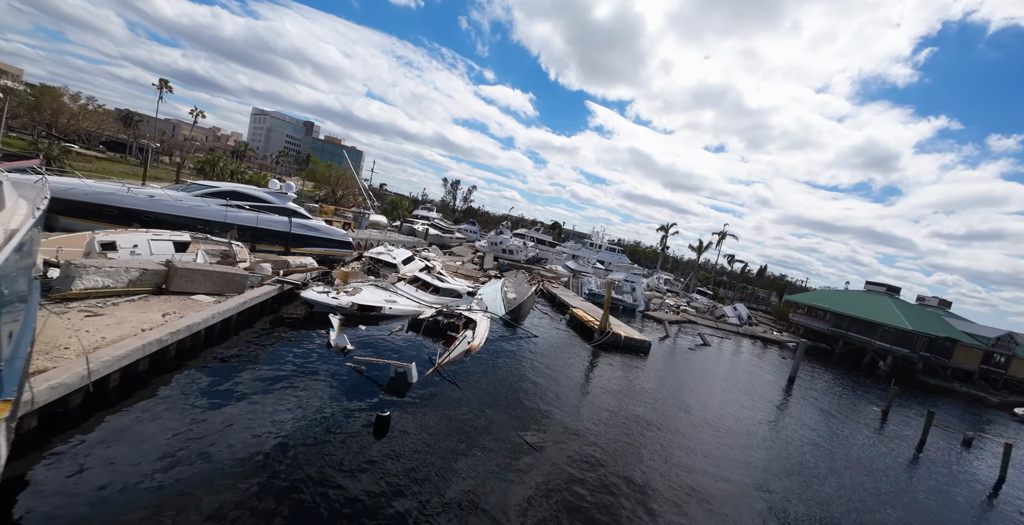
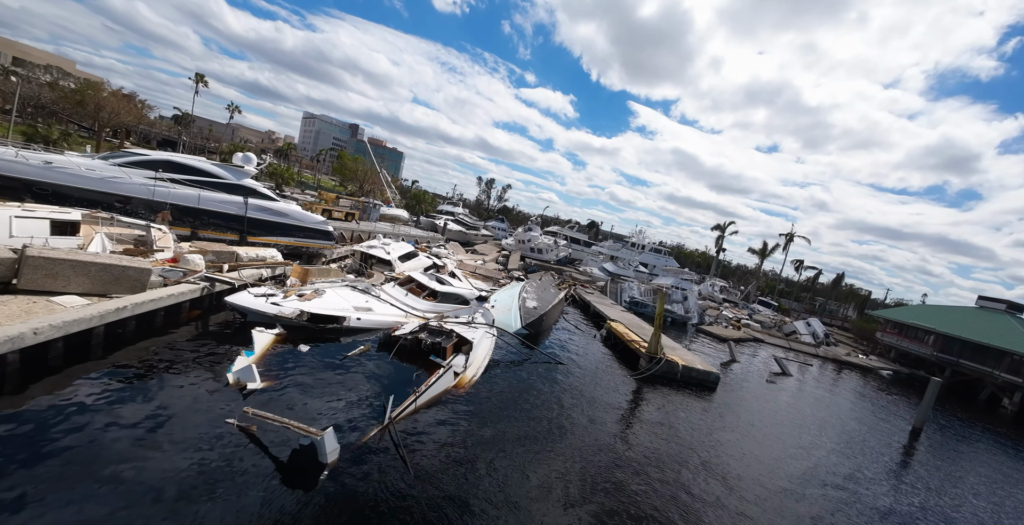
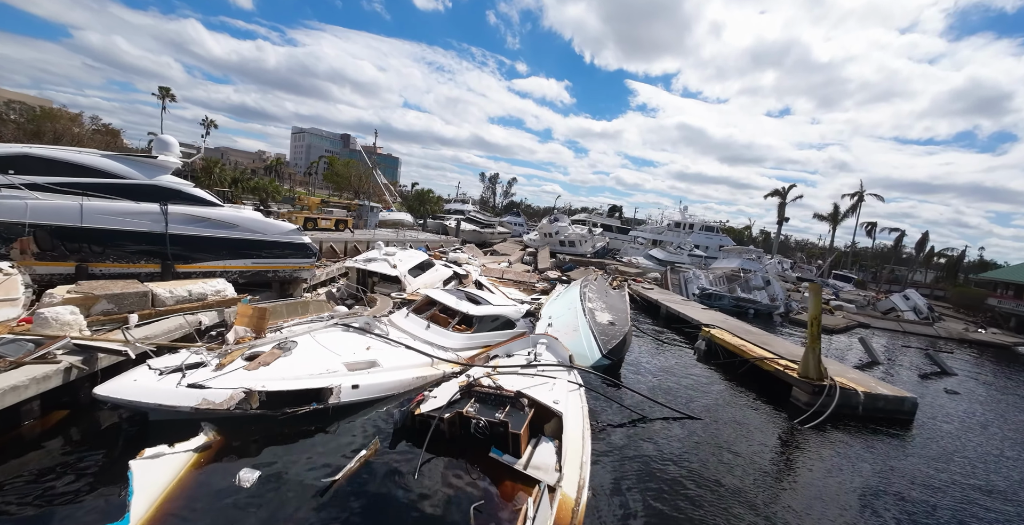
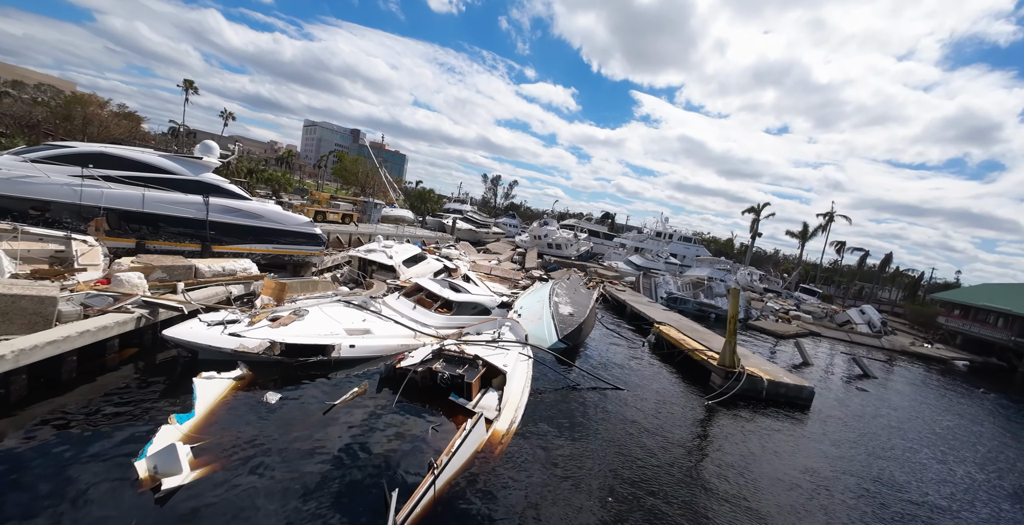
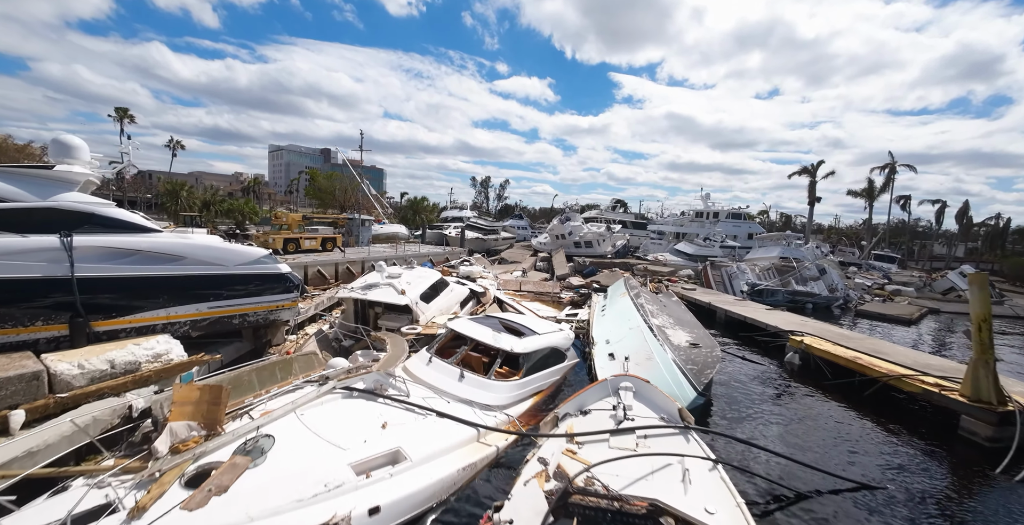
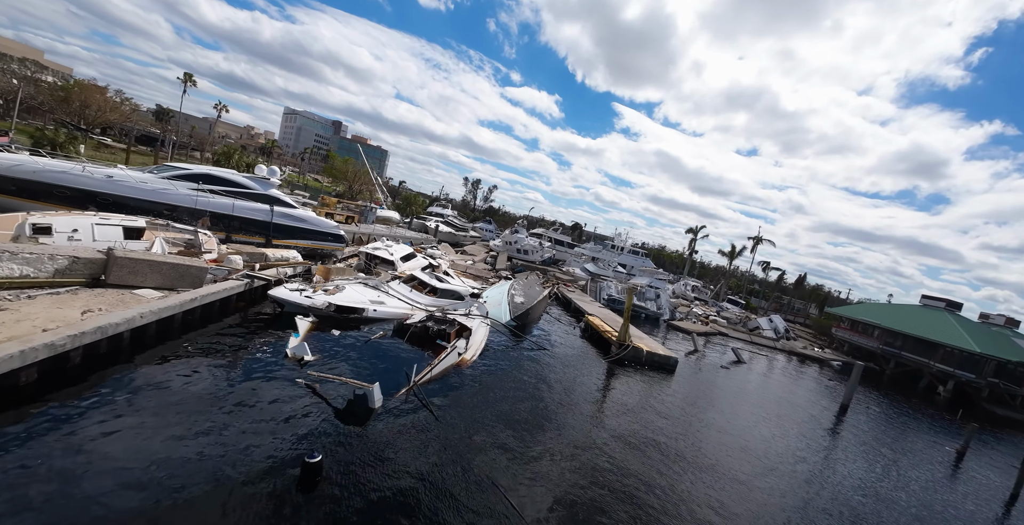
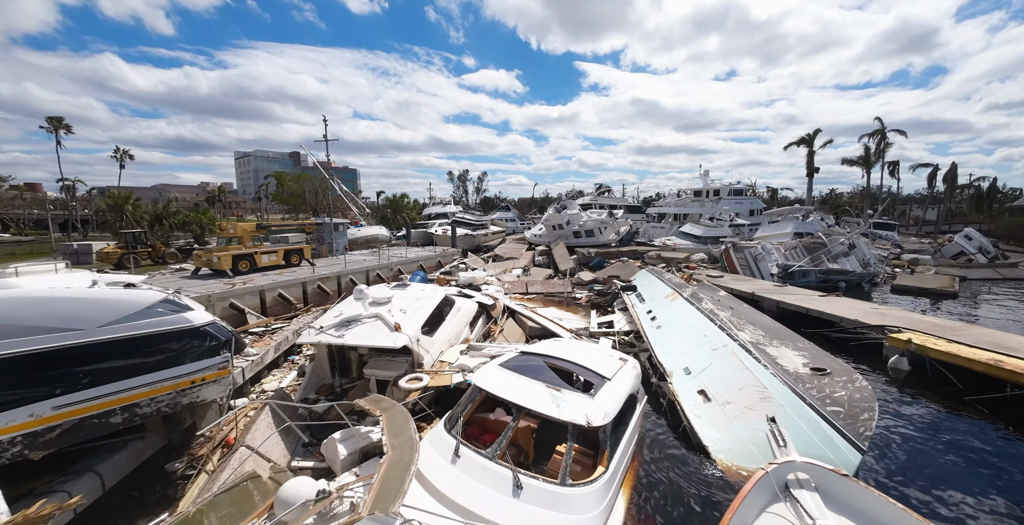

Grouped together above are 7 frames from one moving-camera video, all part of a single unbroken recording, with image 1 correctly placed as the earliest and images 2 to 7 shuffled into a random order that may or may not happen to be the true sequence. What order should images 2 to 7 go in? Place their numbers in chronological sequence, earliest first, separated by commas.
6, 2, 4, 3, 5, 7
